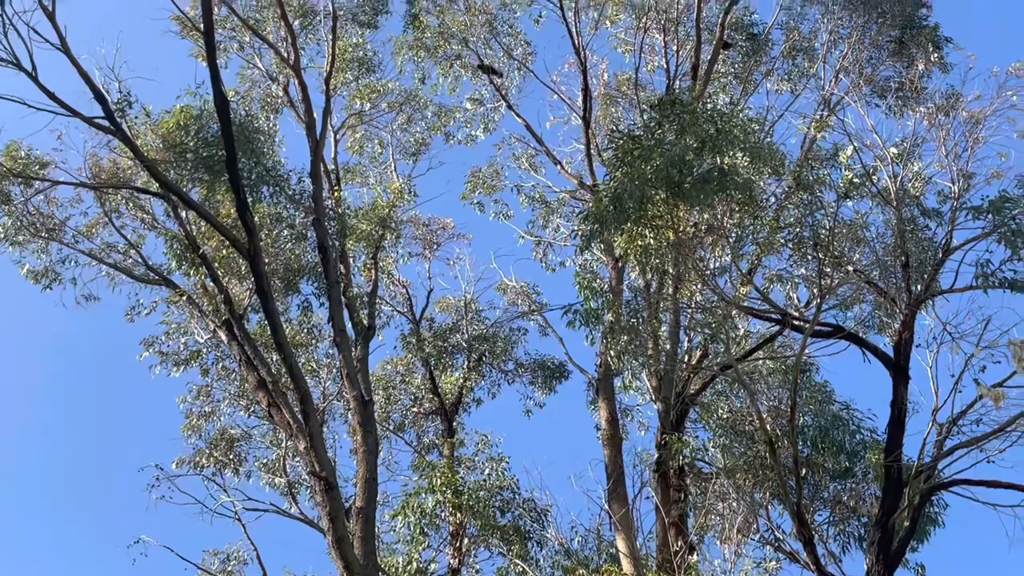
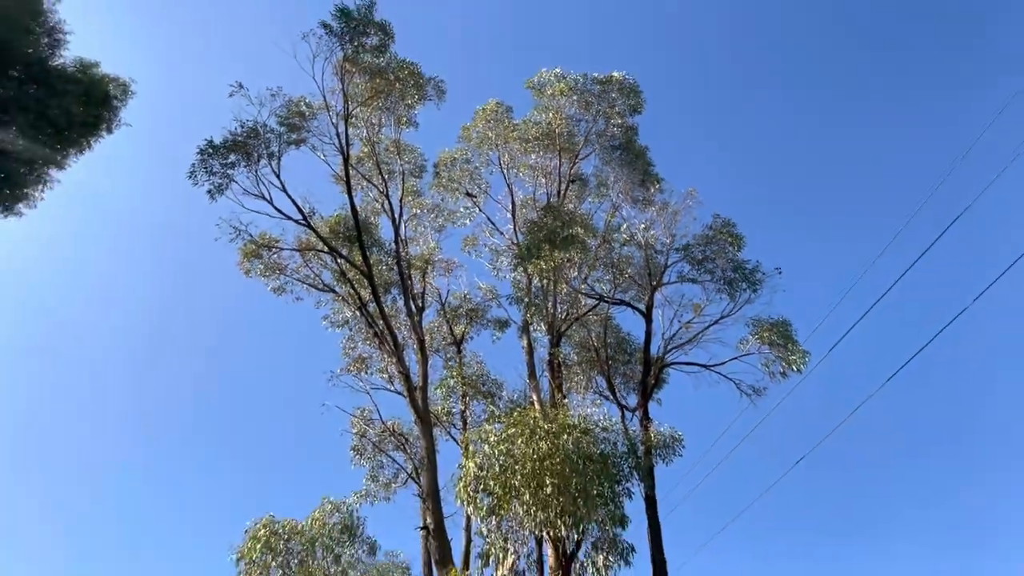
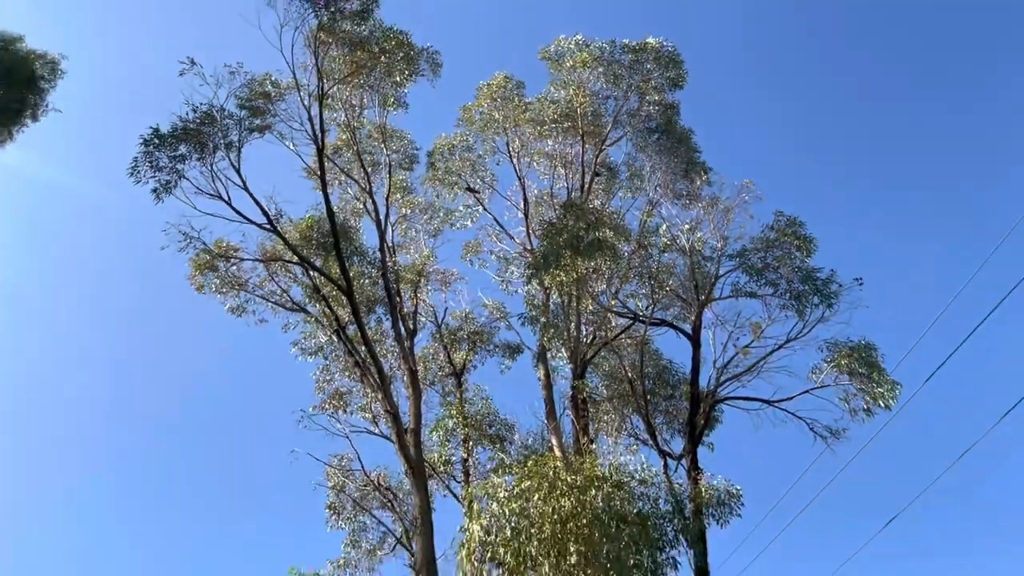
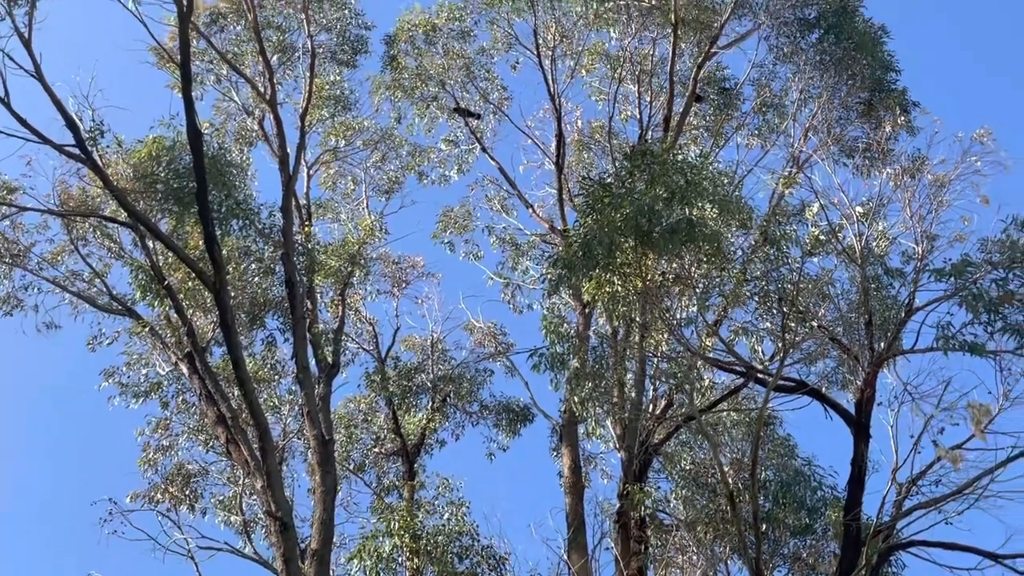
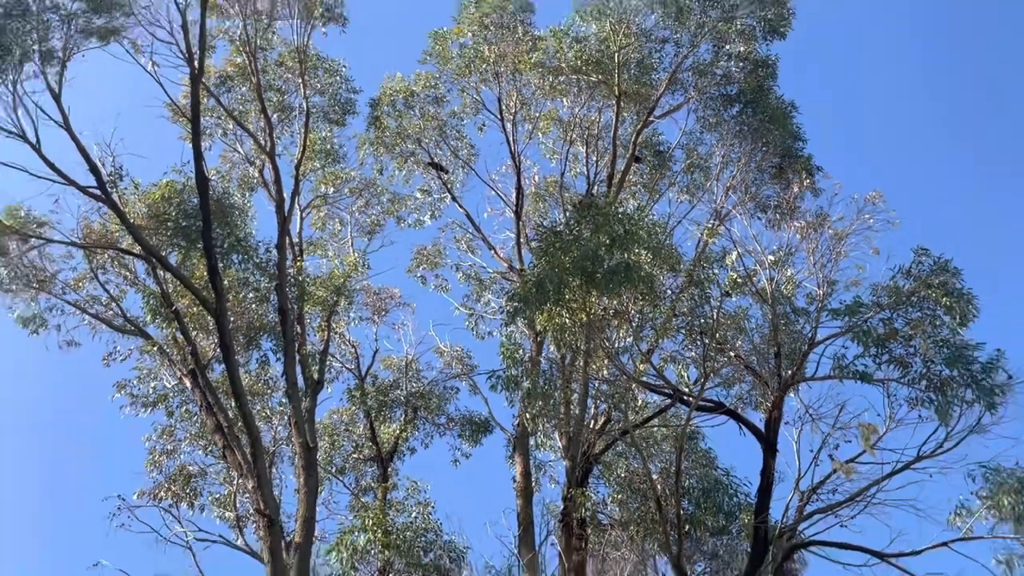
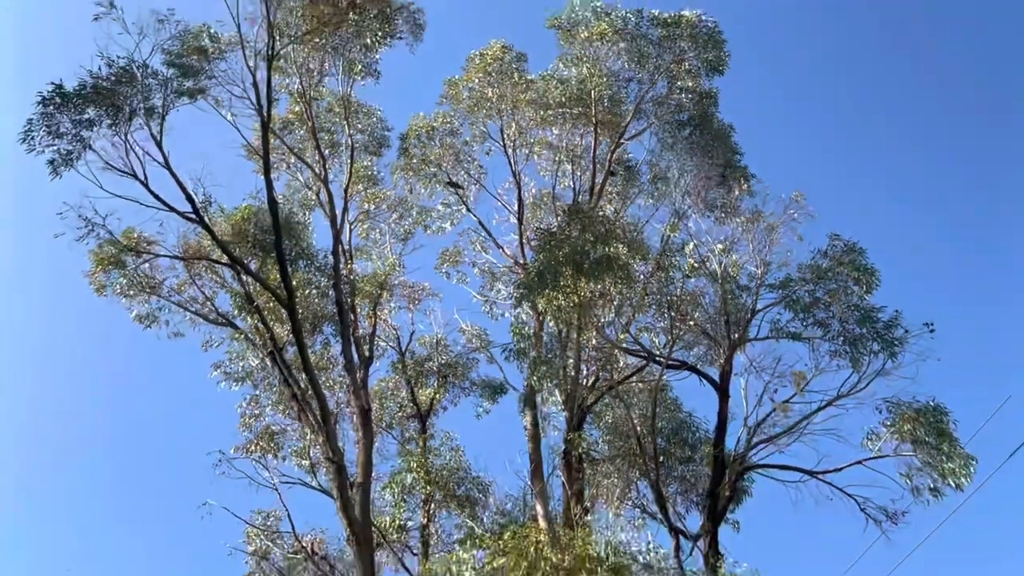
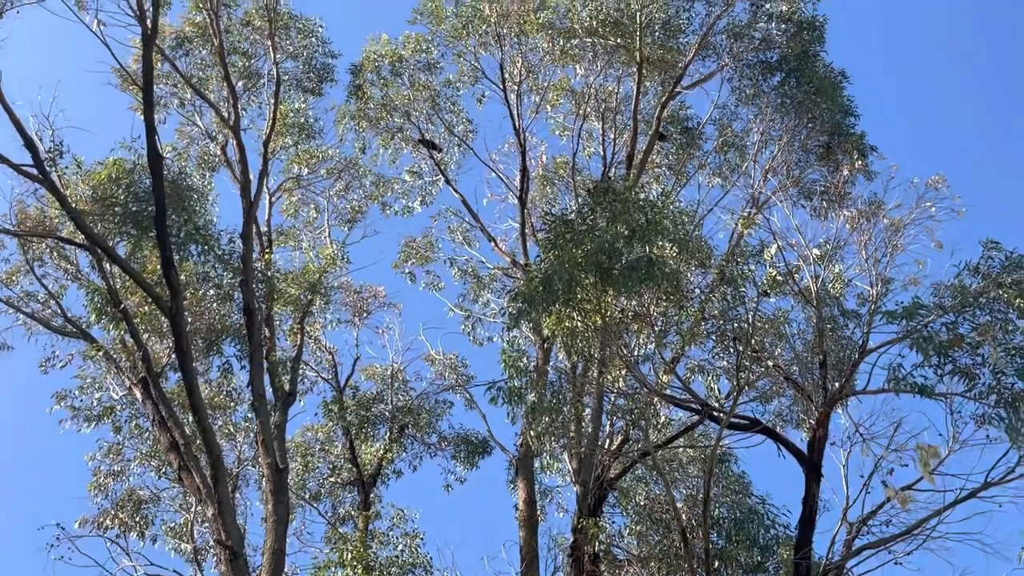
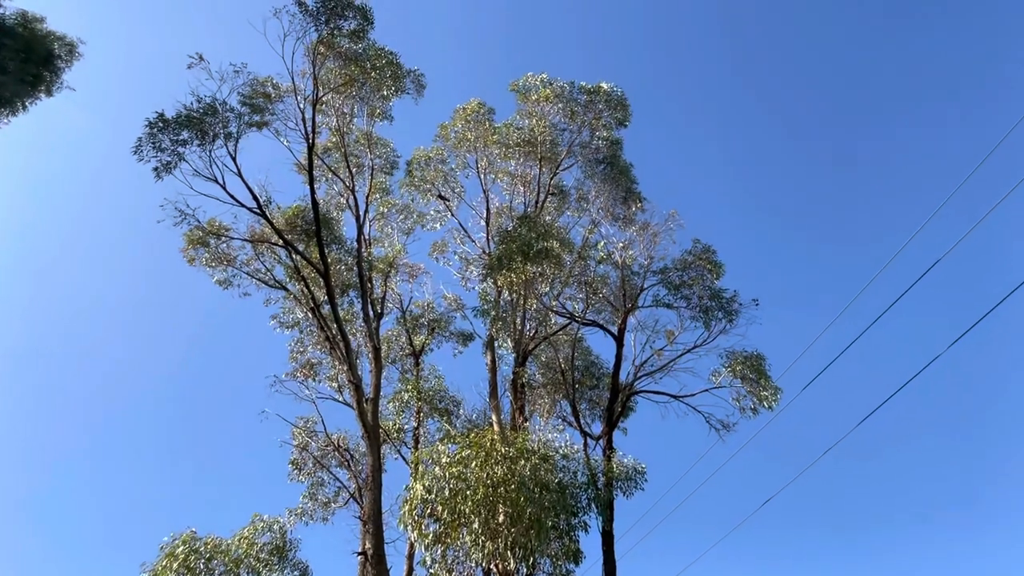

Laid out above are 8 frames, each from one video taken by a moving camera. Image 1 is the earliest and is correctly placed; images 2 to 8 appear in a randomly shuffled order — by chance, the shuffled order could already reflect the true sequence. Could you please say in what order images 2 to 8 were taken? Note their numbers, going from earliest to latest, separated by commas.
4, 7, 5, 6, 3, 2, 8
